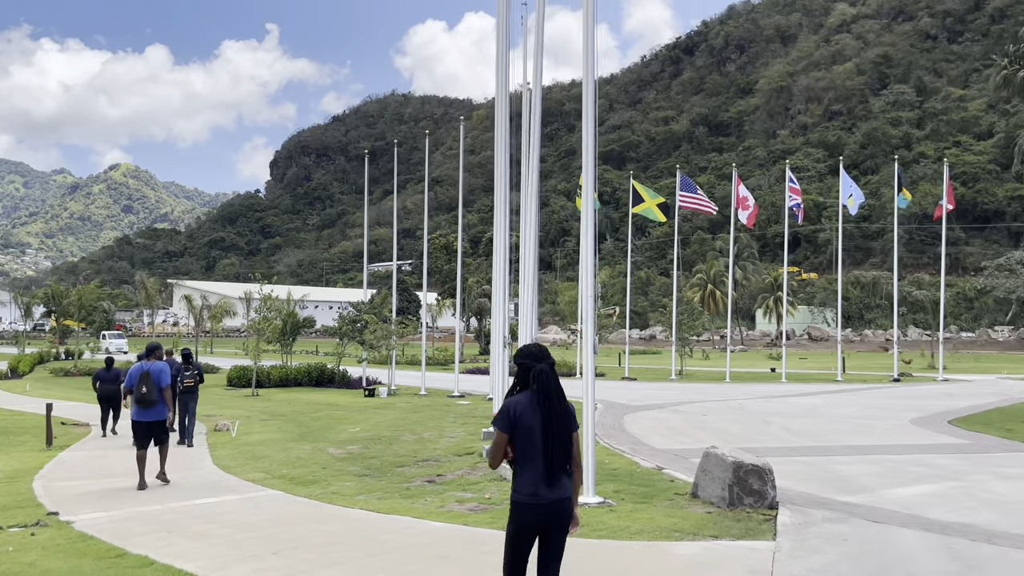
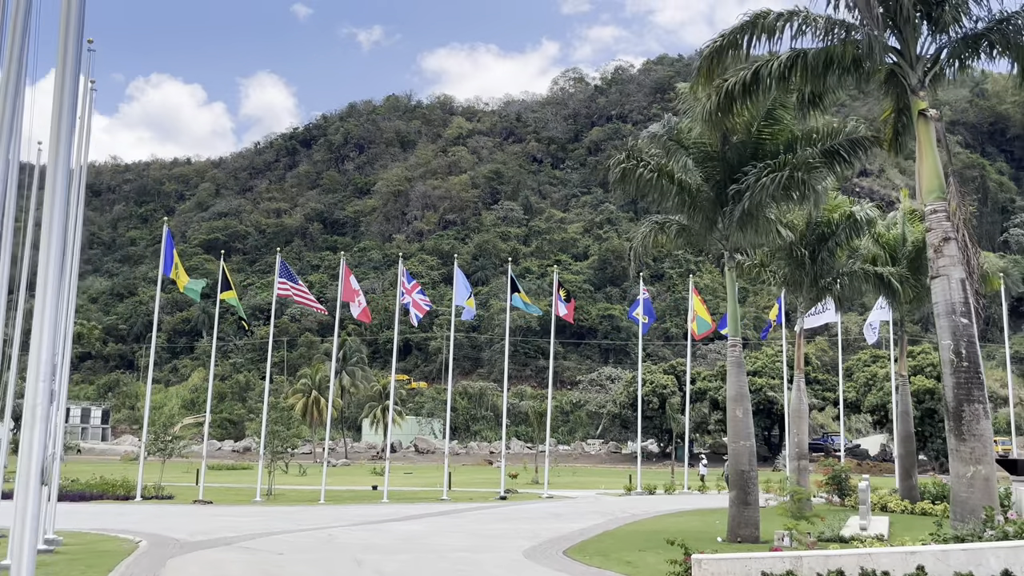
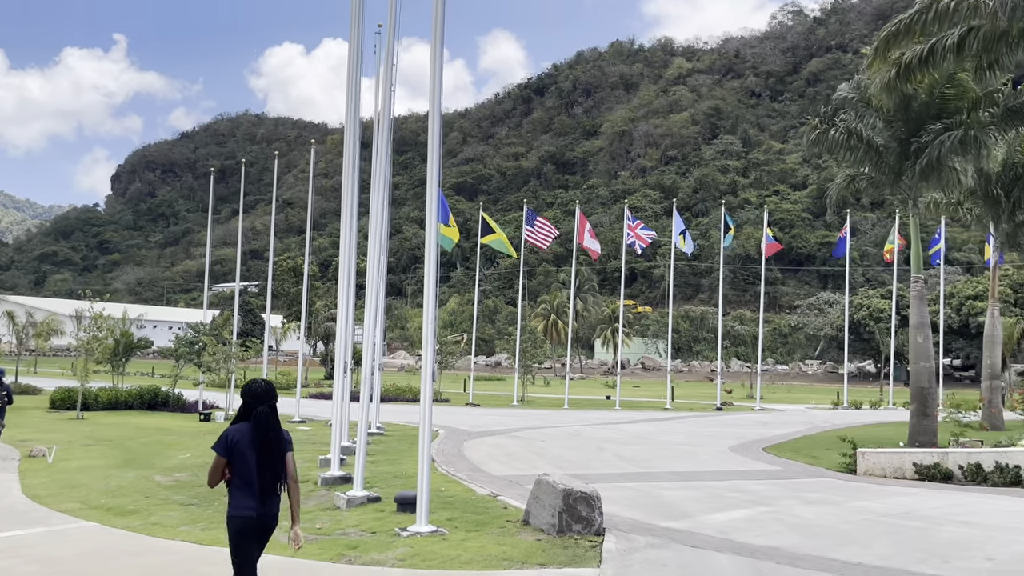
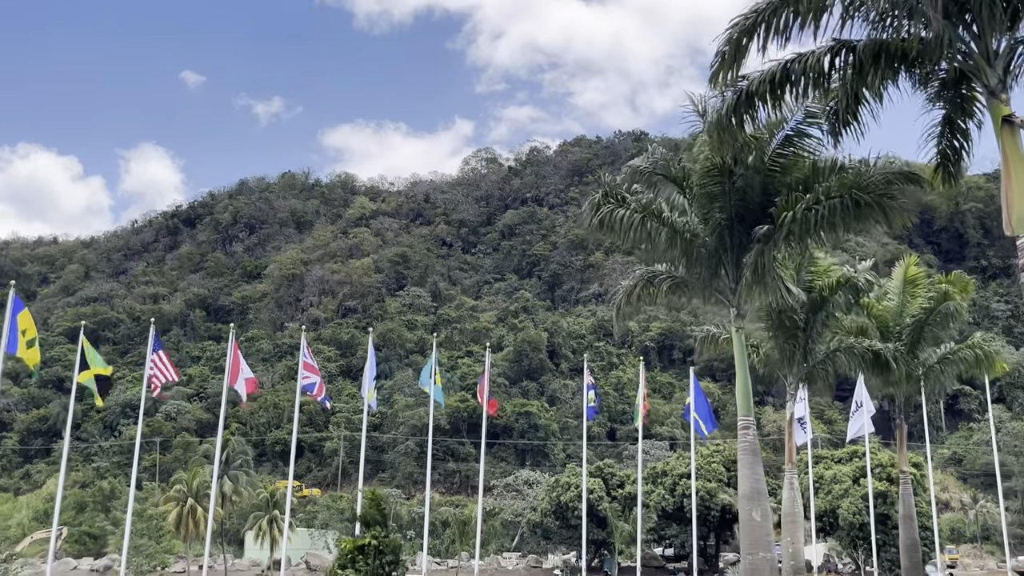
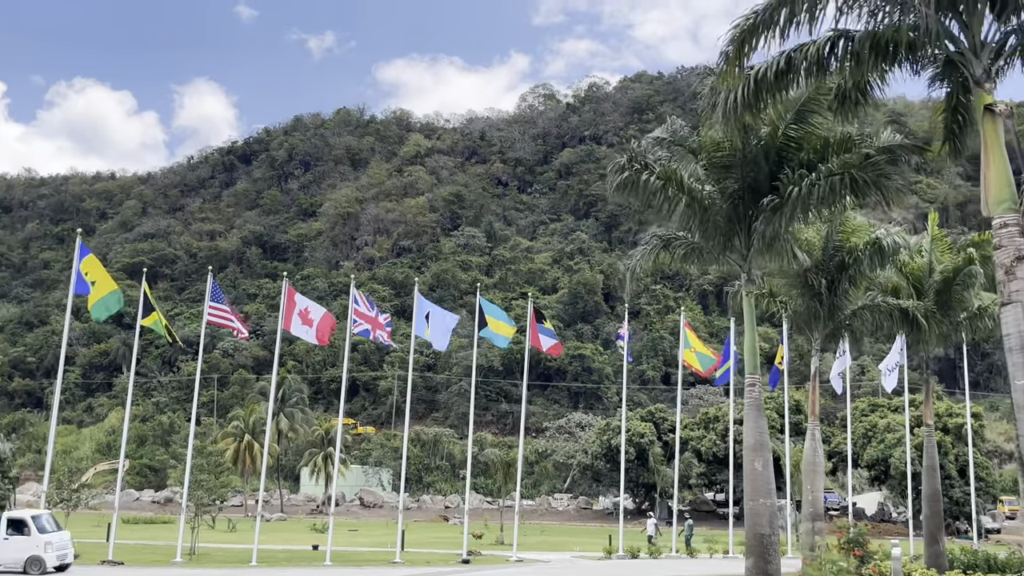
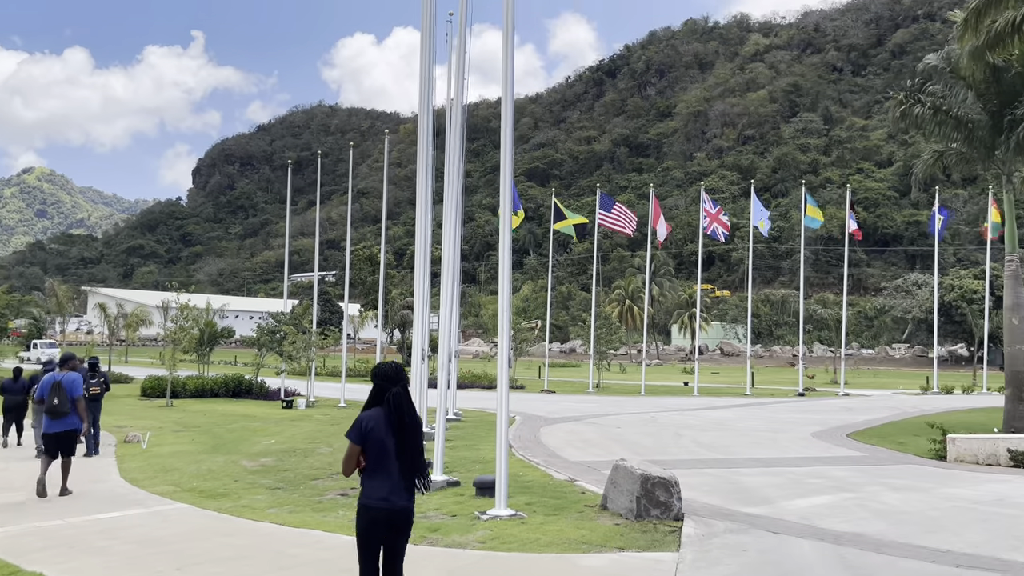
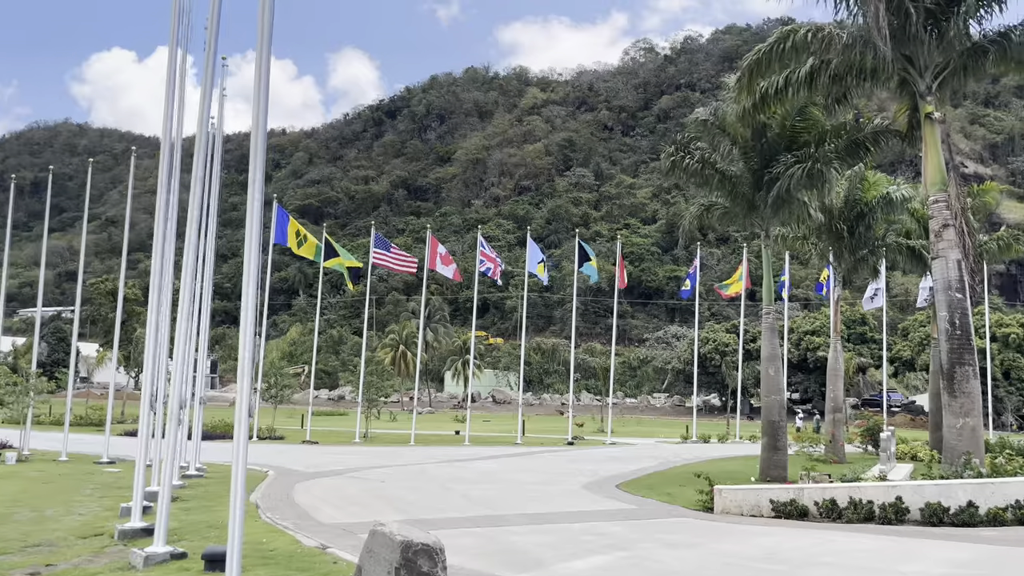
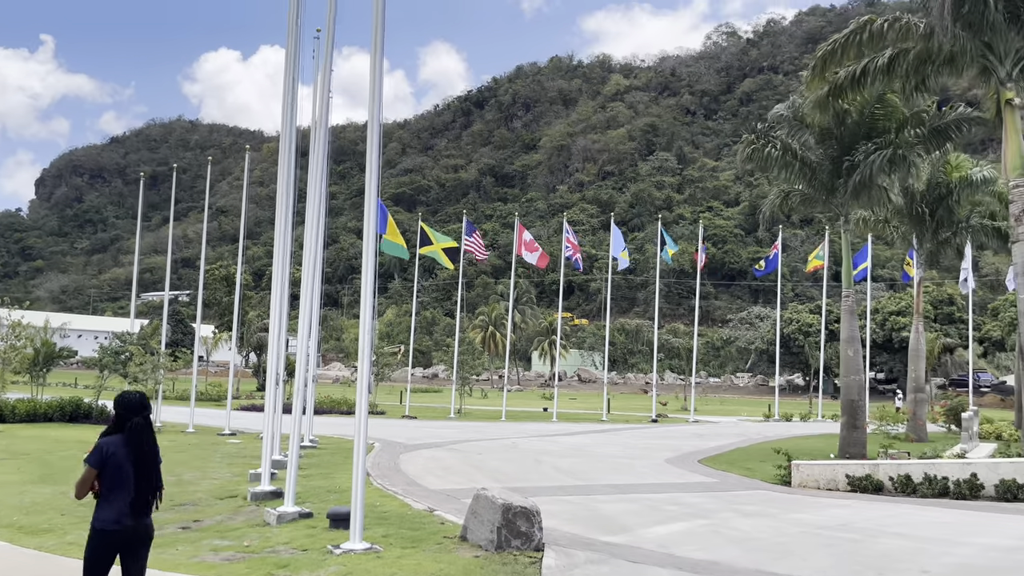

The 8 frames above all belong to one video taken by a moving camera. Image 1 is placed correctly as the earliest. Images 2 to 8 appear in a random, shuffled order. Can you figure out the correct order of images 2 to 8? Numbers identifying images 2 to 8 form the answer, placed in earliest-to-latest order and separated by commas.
6, 3, 8, 7, 2, 5, 4
